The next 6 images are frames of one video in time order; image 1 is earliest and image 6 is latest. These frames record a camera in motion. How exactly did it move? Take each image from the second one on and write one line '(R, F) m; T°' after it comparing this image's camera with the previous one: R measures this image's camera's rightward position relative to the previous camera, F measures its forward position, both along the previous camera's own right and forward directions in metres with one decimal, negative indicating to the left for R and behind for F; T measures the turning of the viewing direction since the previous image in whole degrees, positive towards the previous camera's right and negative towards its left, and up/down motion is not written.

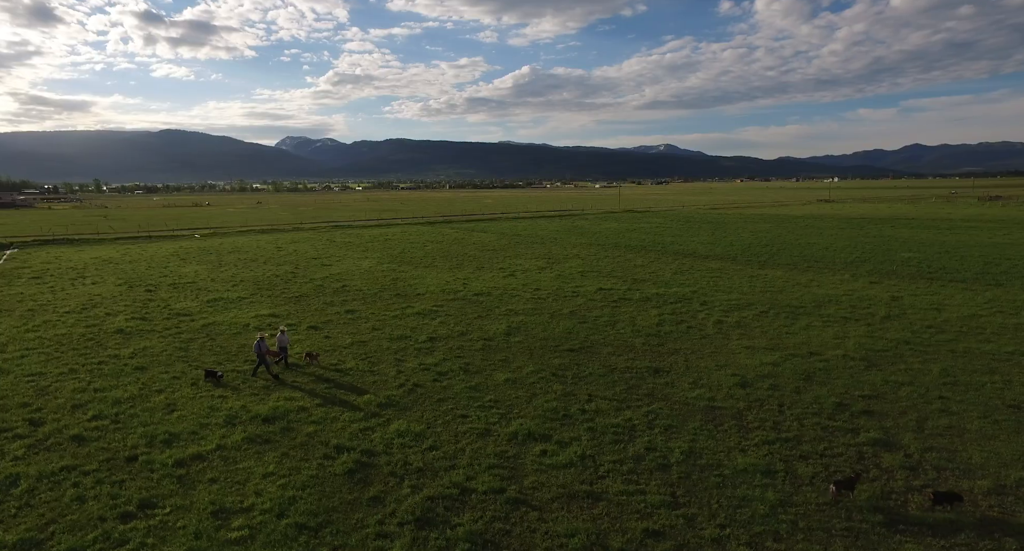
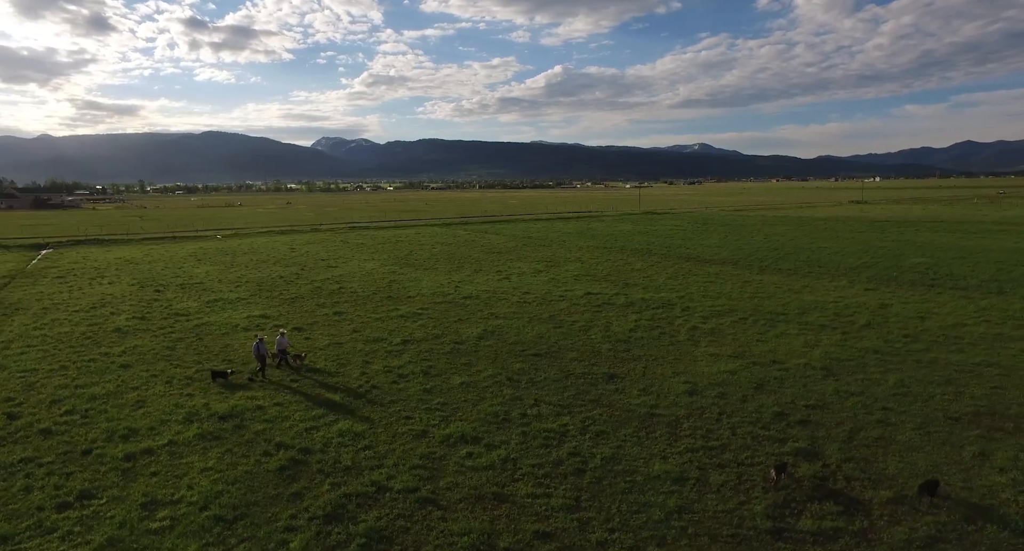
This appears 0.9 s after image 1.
(+2.5, -0.5) m; -3°
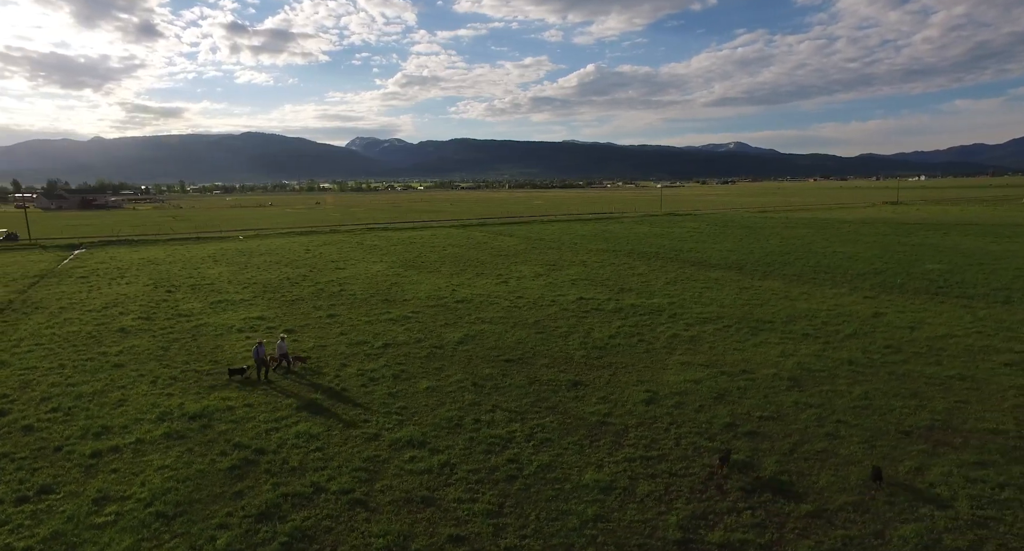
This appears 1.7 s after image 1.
(+2.3, -0.4) m; -3°
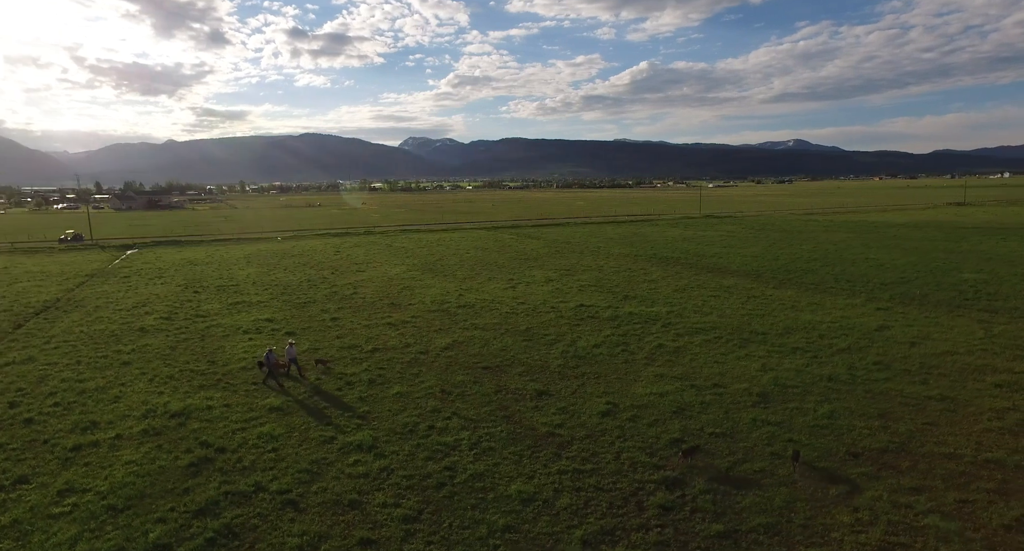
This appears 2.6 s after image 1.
(+2.9, -0.4) m; -5°
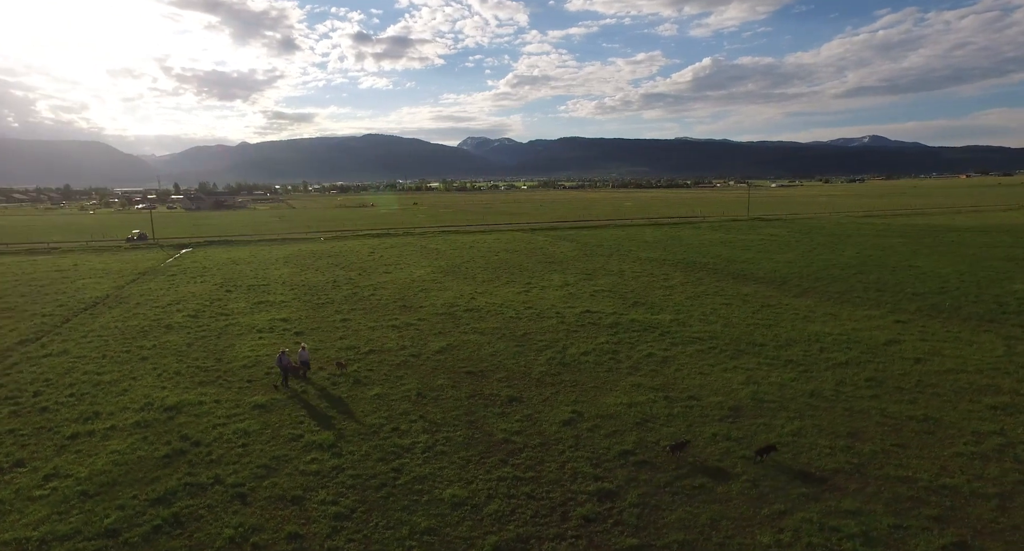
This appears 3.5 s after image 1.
(+3.0, -0.3) m; -5°
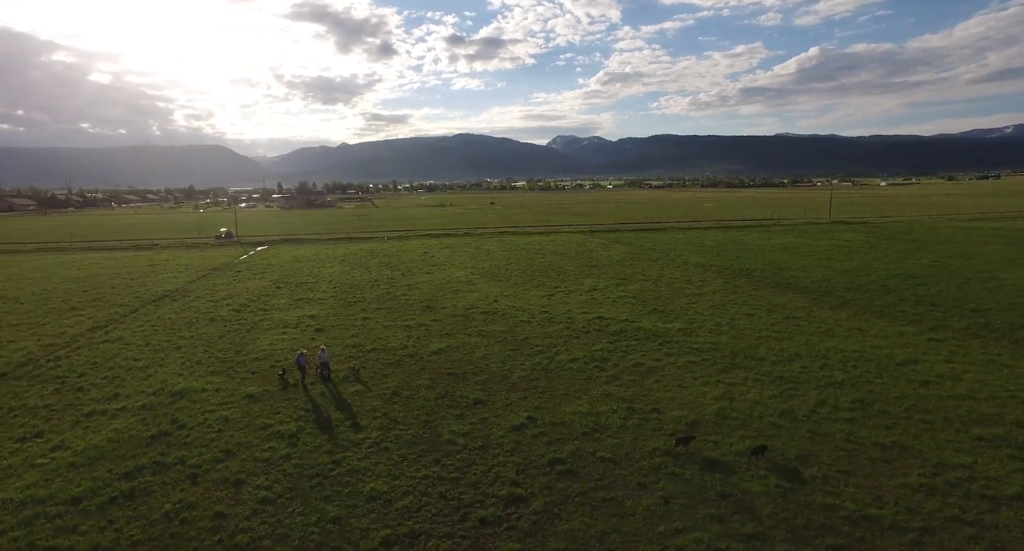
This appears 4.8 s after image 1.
(+4.4, -0.4) m; -8°
